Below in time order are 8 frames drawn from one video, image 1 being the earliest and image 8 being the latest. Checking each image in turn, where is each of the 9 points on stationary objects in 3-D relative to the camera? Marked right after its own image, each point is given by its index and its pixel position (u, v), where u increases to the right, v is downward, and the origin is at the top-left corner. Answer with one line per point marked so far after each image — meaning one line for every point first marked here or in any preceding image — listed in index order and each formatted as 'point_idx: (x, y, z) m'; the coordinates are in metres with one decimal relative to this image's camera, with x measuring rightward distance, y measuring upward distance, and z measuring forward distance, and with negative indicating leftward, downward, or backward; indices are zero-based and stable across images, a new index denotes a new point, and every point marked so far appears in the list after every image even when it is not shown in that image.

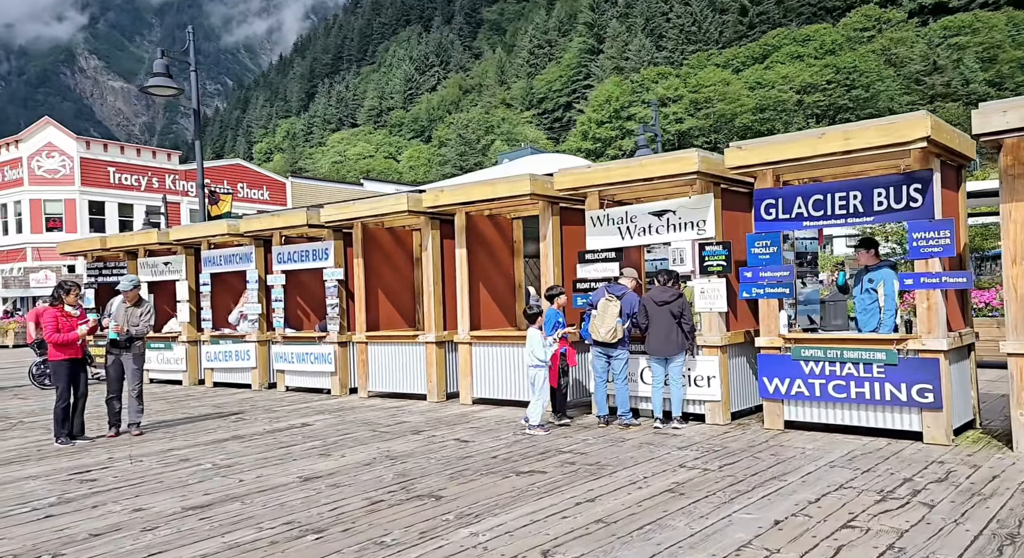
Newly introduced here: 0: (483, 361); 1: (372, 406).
0: (-0.3, -0.9, +10.4) m
1: (-1.7, -1.5, +11.5) m
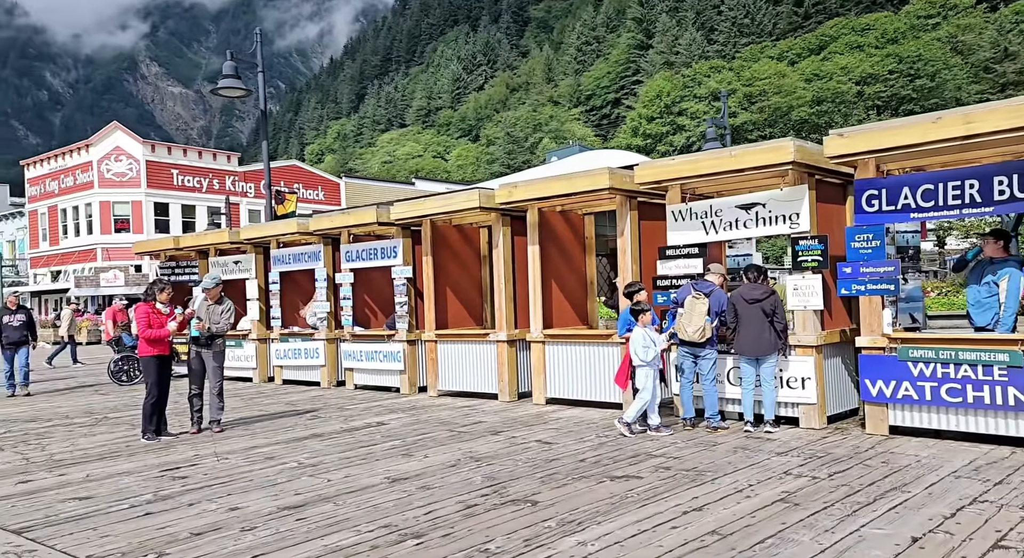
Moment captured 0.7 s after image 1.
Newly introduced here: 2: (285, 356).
0: (+0.5, -0.9, +10.2) m
1: (-0.8, -1.5, +11.4) m
2: (-3.8, -1.3, +15.6) m
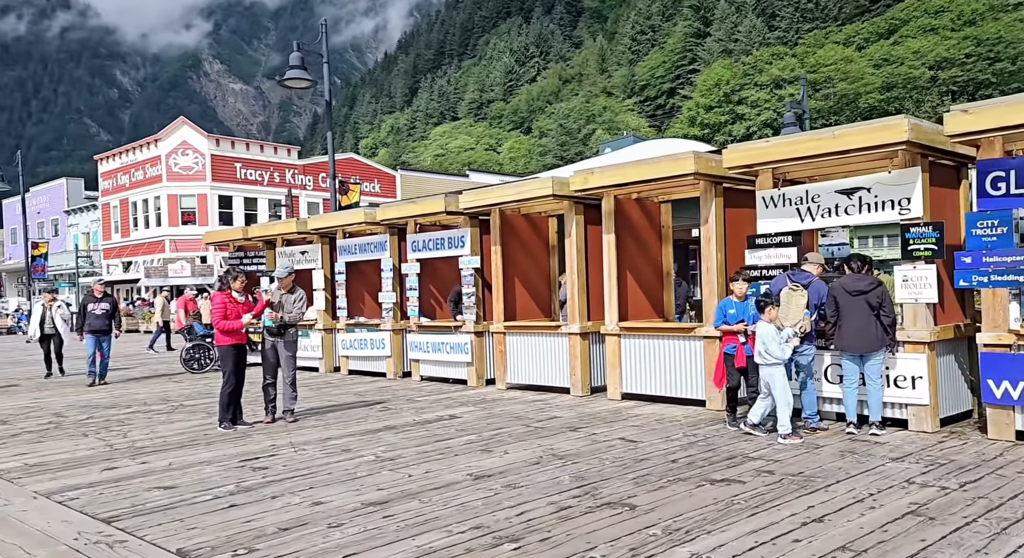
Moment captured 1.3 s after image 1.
0: (+1.3, -0.8, +9.8) m
1: (0.0, -1.4, +11.0) m
2: (-2.7, -1.1, +15.4) m
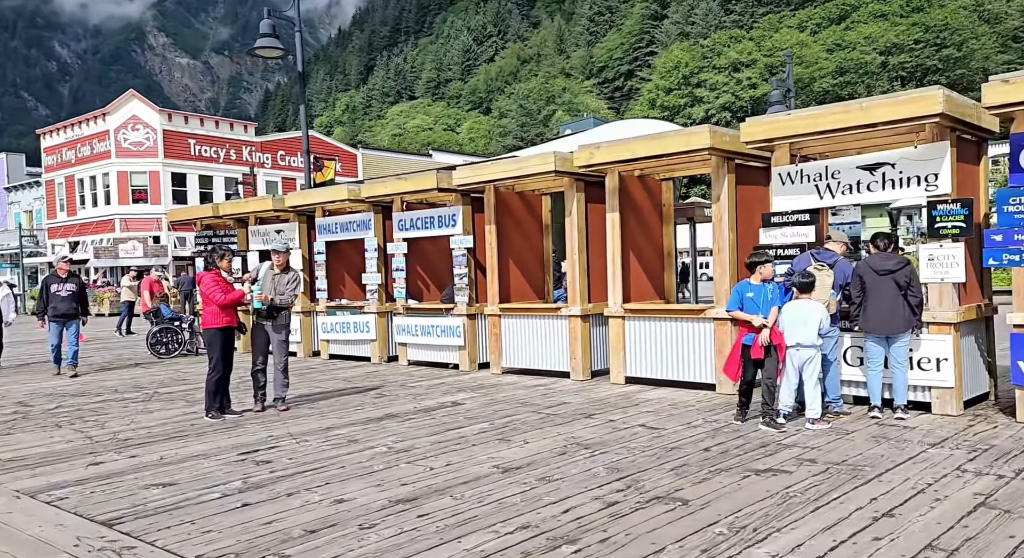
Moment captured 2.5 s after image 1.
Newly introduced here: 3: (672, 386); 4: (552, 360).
0: (+1.3, -0.6, +9.6) m
1: (0.0, -1.2, +10.8) m
2: (-2.9, -0.8, +15.0) m
3: (+1.6, -1.1, +9.5) m
4: (+0.5, -1.0, +11.2) m
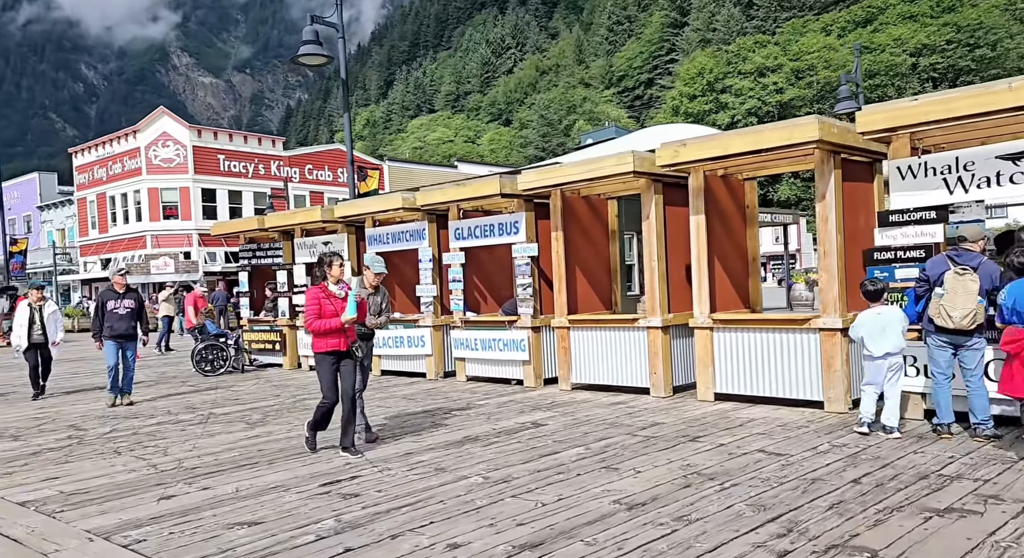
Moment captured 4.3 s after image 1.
0: (+2.1, -0.7, +8.9) m
1: (+0.8, -1.3, +10.1) m
2: (-1.9, -1.0, +14.5) m
3: (+2.4, -1.1, +8.8) m
4: (+1.3, -1.1, +10.5) m
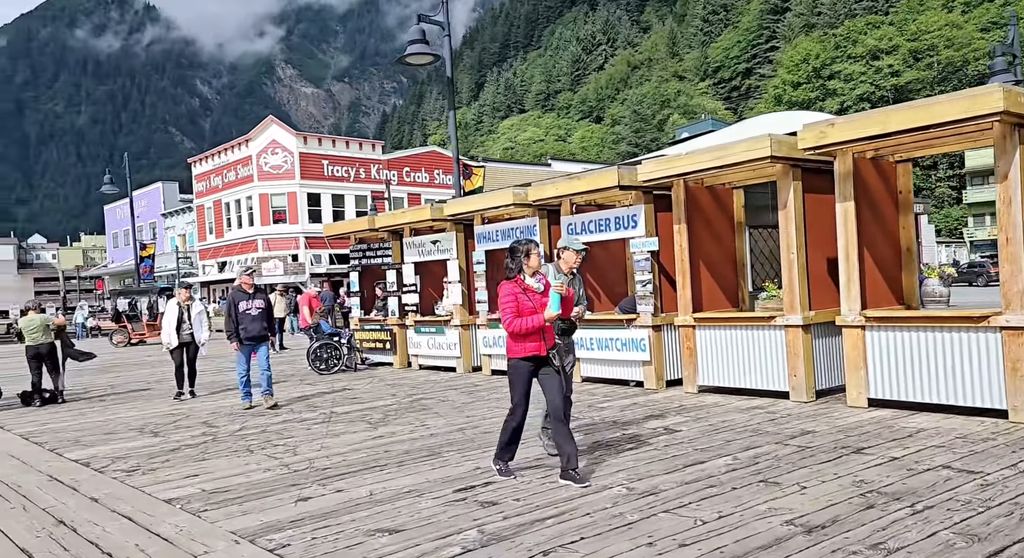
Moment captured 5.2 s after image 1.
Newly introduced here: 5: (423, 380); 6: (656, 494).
0: (+3.2, -0.6, +8.0) m
1: (+2.1, -1.2, +9.4) m
2: (-0.2, -1.0, +14.0) m
3: (+3.5, -1.1, +7.9) m
4: (+2.6, -1.0, +9.7) m
5: (-1.4, -1.5, +14.3) m
6: (+0.8, -1.2, +5.4) m
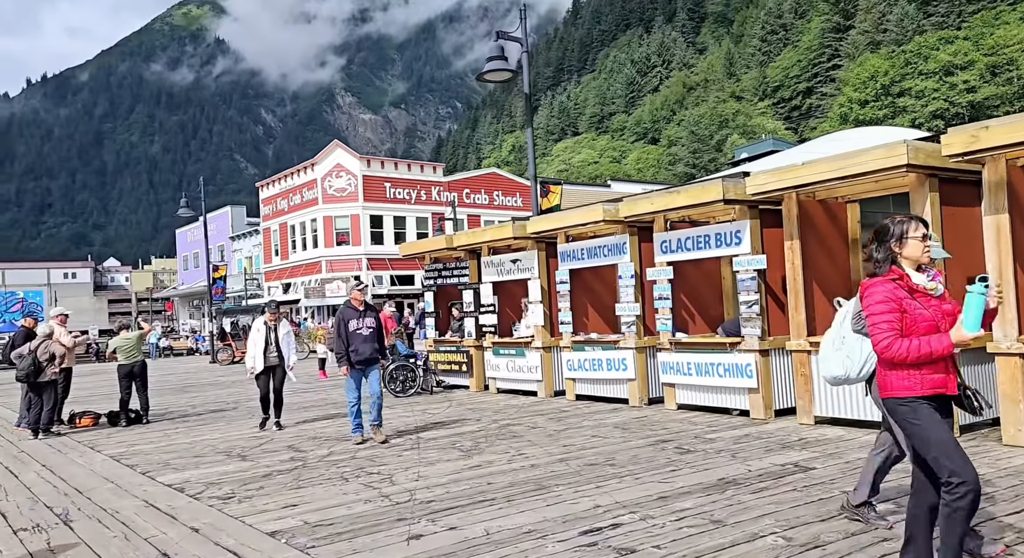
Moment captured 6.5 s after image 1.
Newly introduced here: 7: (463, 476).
0: (+4.0, -0.8, +7.1) m
1: (+3.0, -1.4, +8.5) m
2: (+1.0, -1.2, +13.2) m
3: (+4.3, -1.2, +6.9) m
4: (+3.5, -1.2, +8.8) m
5: (-0.1, -1.8, +13.6) m
6: (+1.5, -1.3, +4.6) m
7: (-0.5, -1.5, +7.3) m
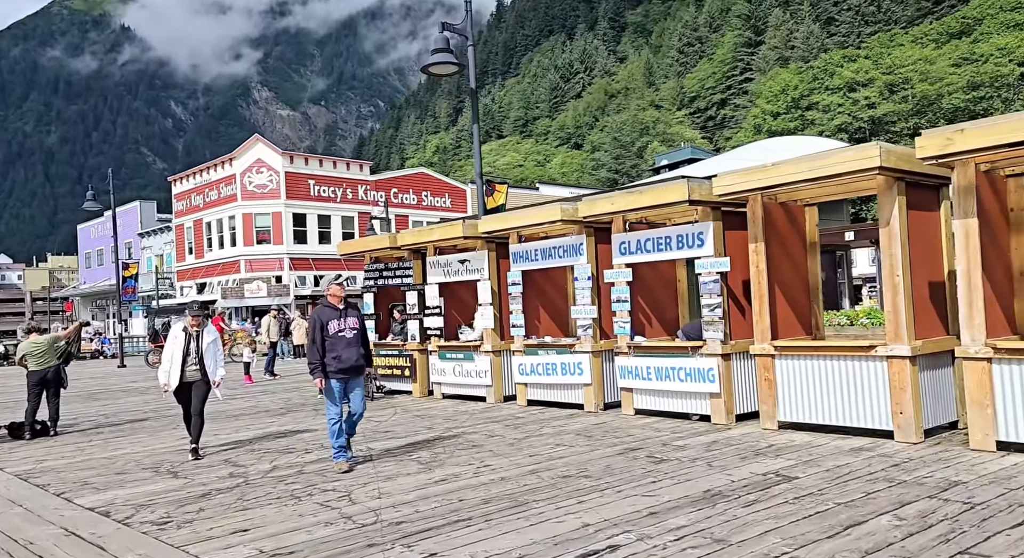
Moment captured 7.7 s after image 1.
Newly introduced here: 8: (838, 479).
0: (+3.8, -0.8, +7.0) m
1: (+2.7, -1.5, +8.4) m
2: (+0.4, -1.3, +12.9) m
3: (+4.1, -1.3, +6.9) m
4: (+3.2, -1.3, +8.7) m
5: (-0.8, -1.8, +13.2) m
6: (+1.5, -1.3, +4.3) m
7: (-0.7, -1.5, +6.9) m
8: (+2.3, -1.4, +6.7) m
